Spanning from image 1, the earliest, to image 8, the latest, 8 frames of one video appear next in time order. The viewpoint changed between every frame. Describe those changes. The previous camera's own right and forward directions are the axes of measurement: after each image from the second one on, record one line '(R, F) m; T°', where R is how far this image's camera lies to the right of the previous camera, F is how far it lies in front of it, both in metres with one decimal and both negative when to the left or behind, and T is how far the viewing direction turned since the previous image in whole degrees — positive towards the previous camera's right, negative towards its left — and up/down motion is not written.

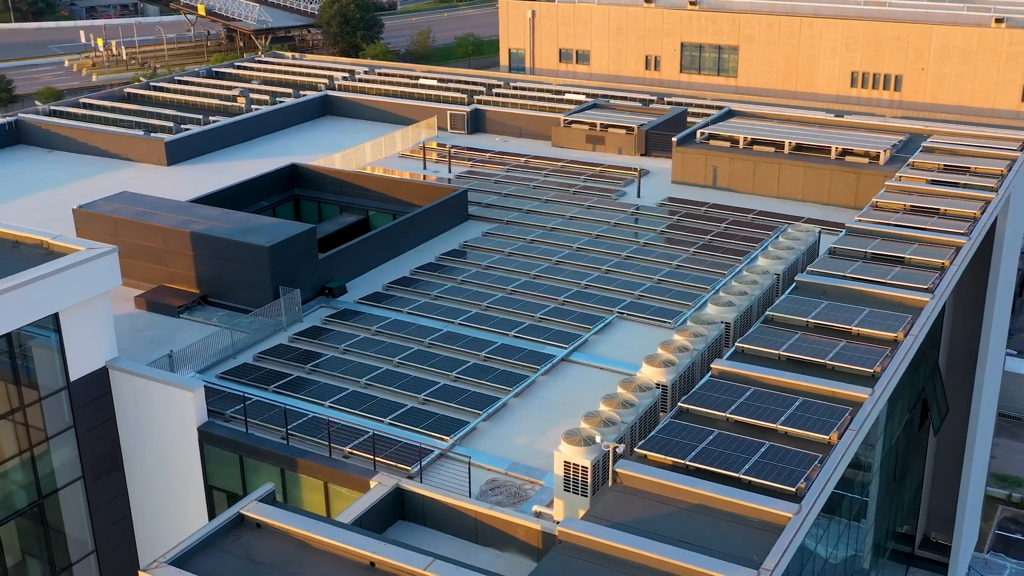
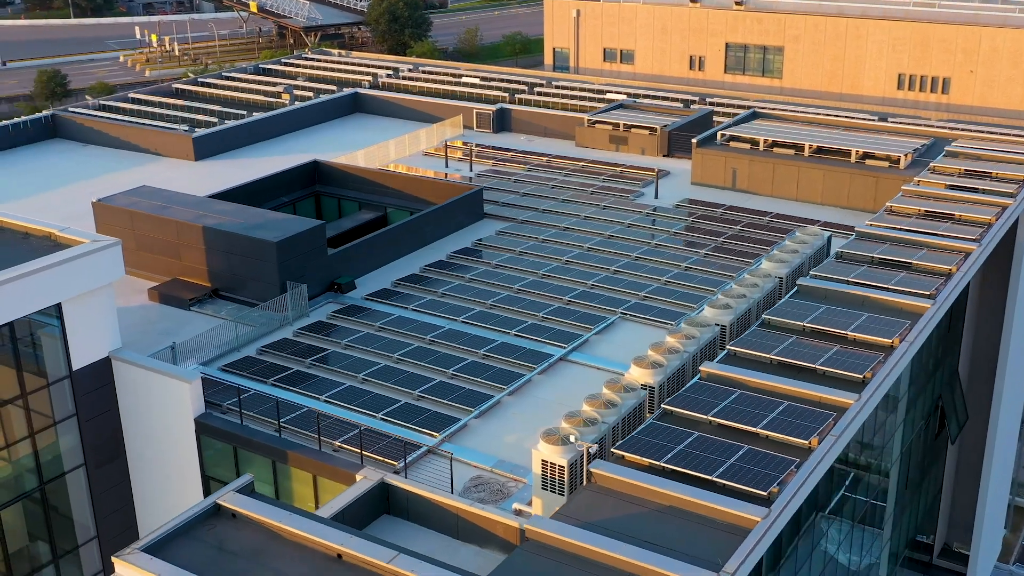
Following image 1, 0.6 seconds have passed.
(+1.3, -0.1) m; -3°
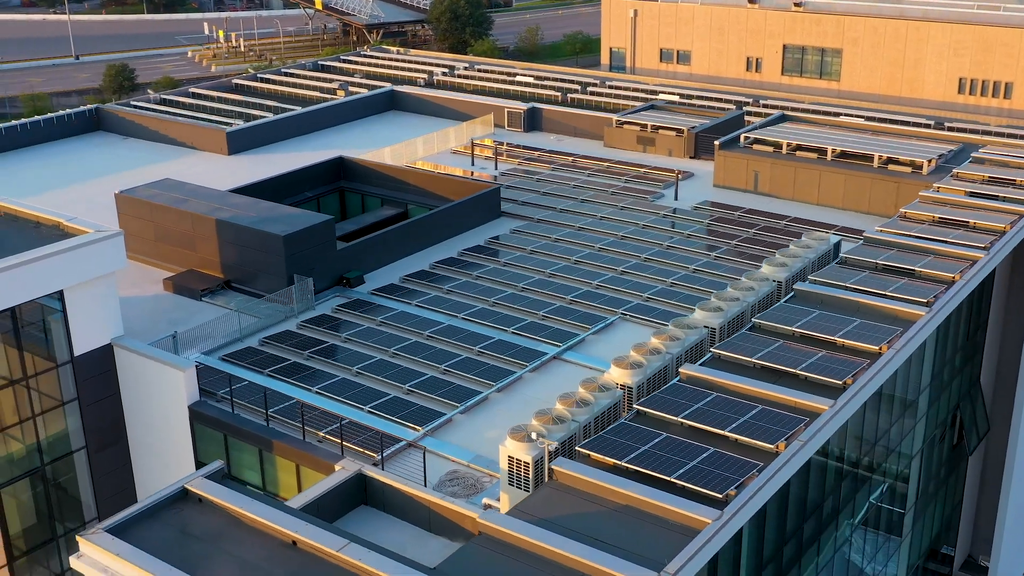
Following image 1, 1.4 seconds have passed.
(+1.8, -0.2) m; -3°
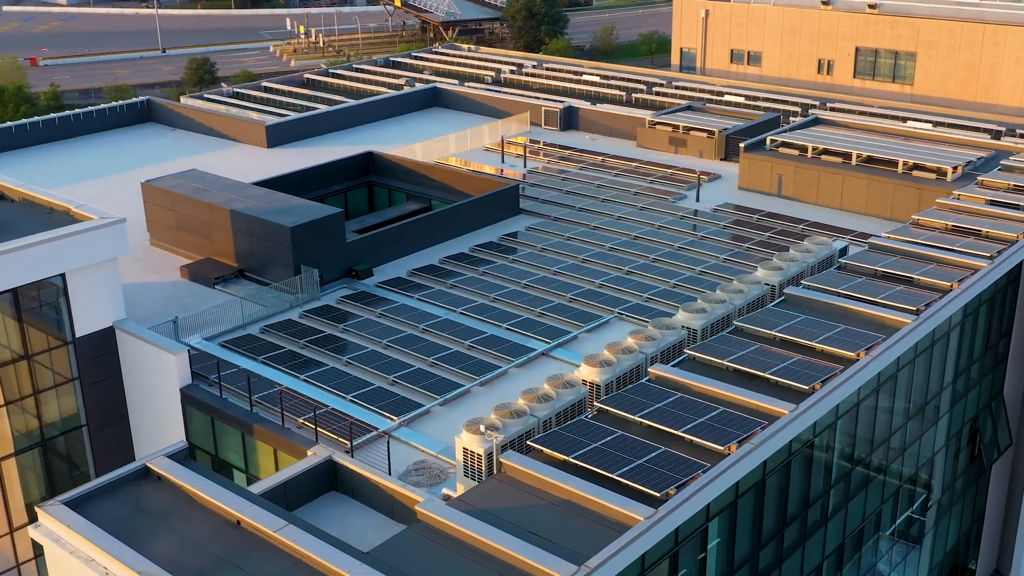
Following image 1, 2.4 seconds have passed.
(+2.4, -0.3) m; -4°
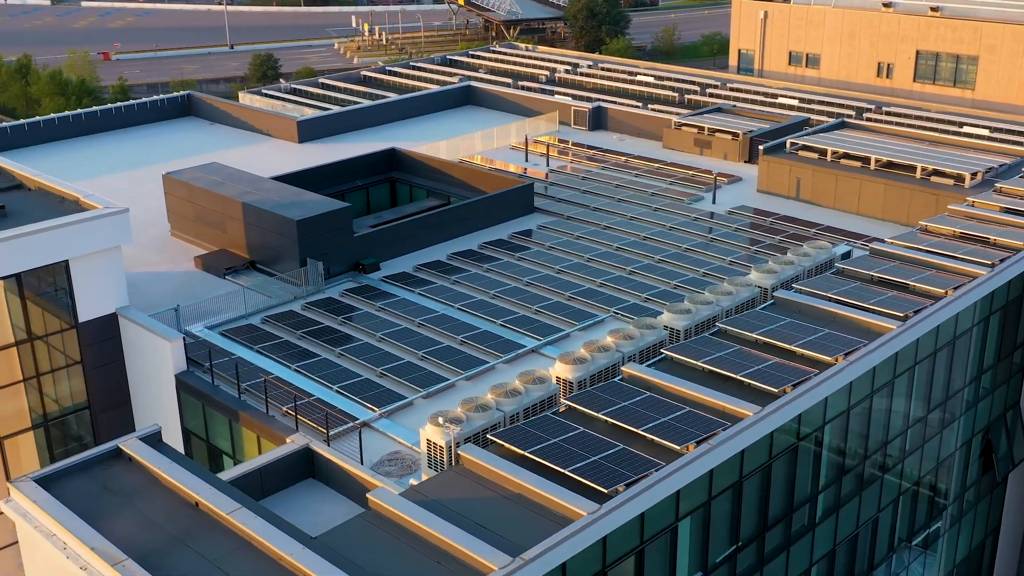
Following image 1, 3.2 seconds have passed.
(+2.0, -0.3) m; -3°
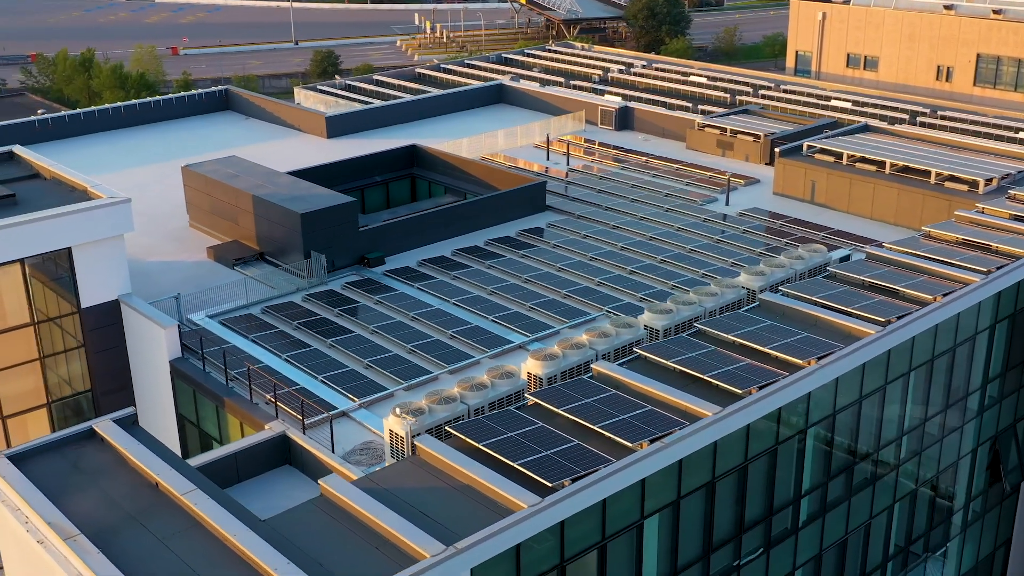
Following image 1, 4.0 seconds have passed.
(+2.1, -0.3) m; -3°
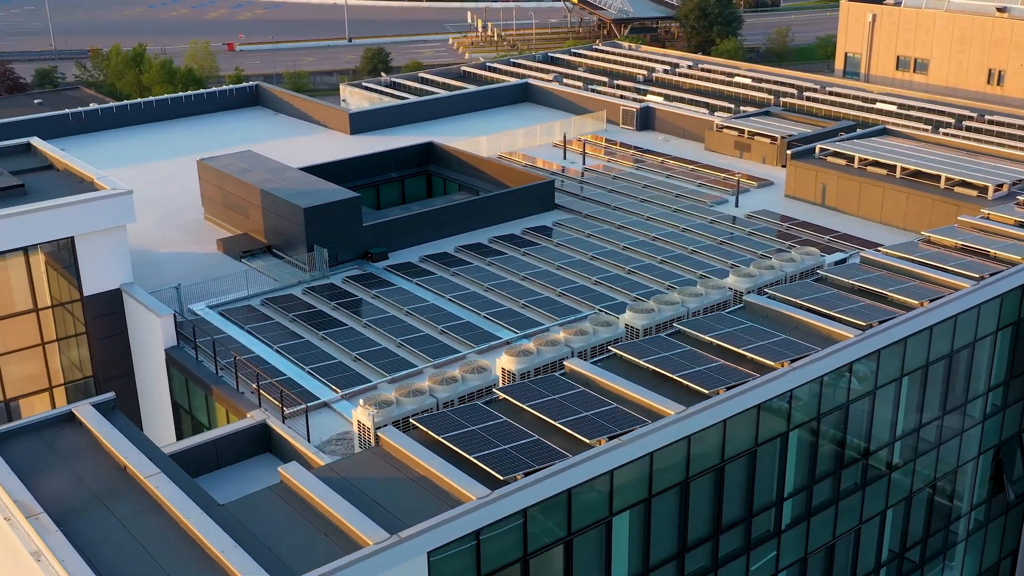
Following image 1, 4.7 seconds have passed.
(+1.8, -0.3) m; -3°
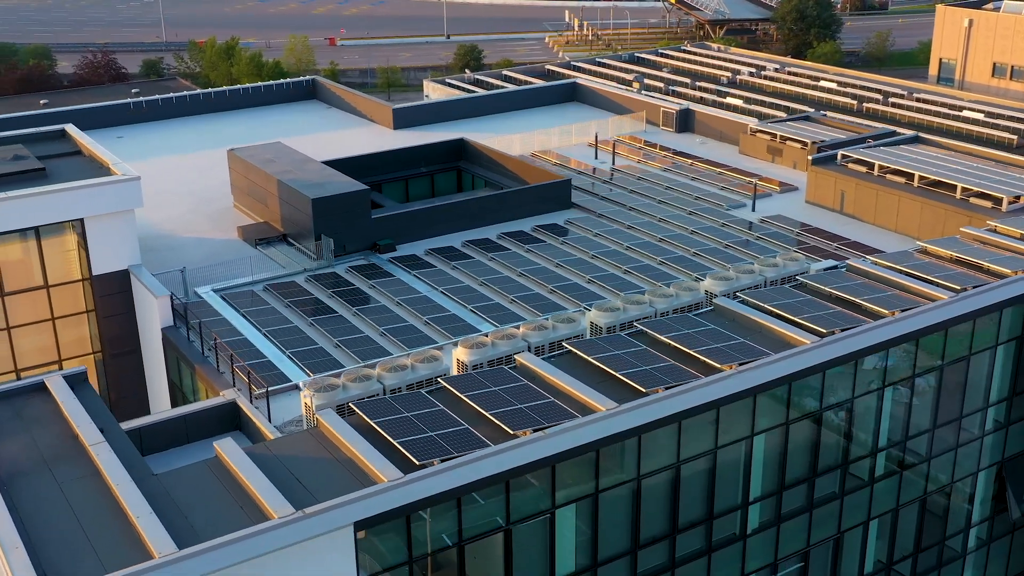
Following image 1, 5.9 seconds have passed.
(+3.4, -0.5) m; -5°
